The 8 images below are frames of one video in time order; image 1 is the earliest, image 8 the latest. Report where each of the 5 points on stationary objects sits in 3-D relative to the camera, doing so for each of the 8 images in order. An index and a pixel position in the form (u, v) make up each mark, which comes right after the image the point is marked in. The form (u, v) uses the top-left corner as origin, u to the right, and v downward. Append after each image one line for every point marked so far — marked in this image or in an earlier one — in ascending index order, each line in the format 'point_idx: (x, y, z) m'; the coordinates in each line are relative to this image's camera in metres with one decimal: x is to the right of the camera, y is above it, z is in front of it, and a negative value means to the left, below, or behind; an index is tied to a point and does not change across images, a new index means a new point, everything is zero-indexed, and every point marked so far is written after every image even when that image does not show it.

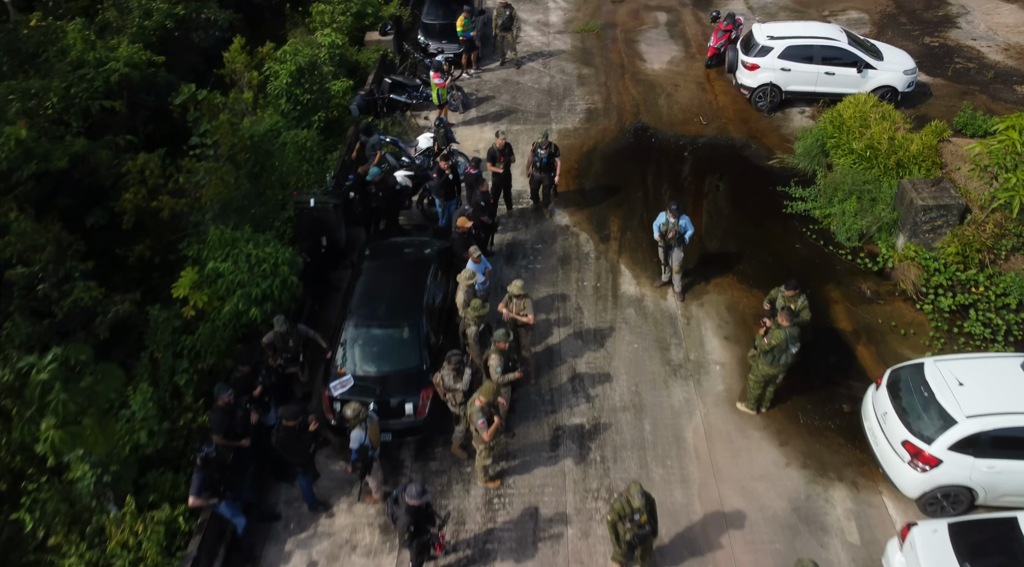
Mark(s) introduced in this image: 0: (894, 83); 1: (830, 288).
0: (+6.8, +3.6, +14.3) m
1: (+4.2, -0.1, +10.7) m
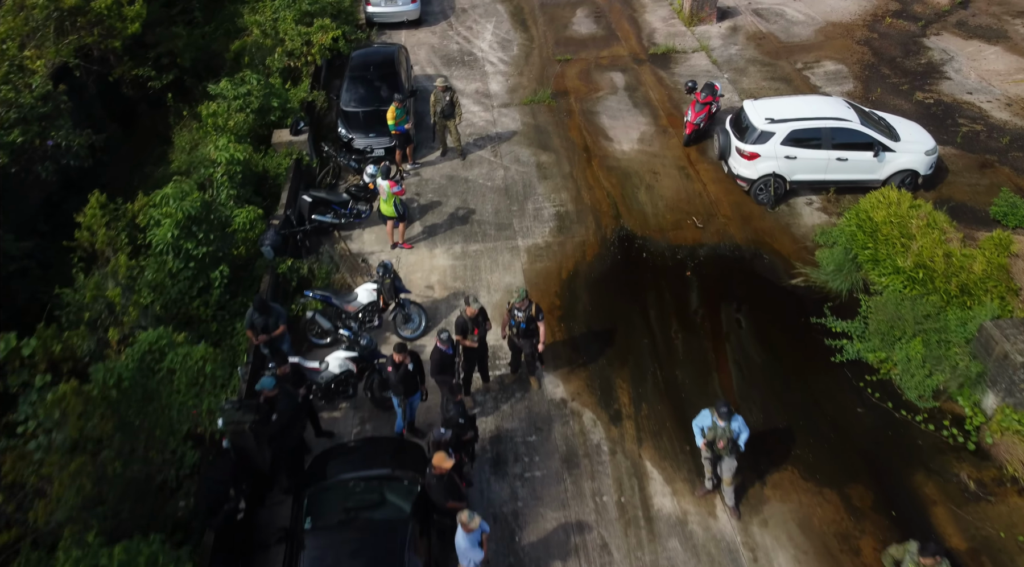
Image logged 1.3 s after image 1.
0: (+6.1, +1.8, +12.1) m
1: (+4.2, -2.0, +8.2) m
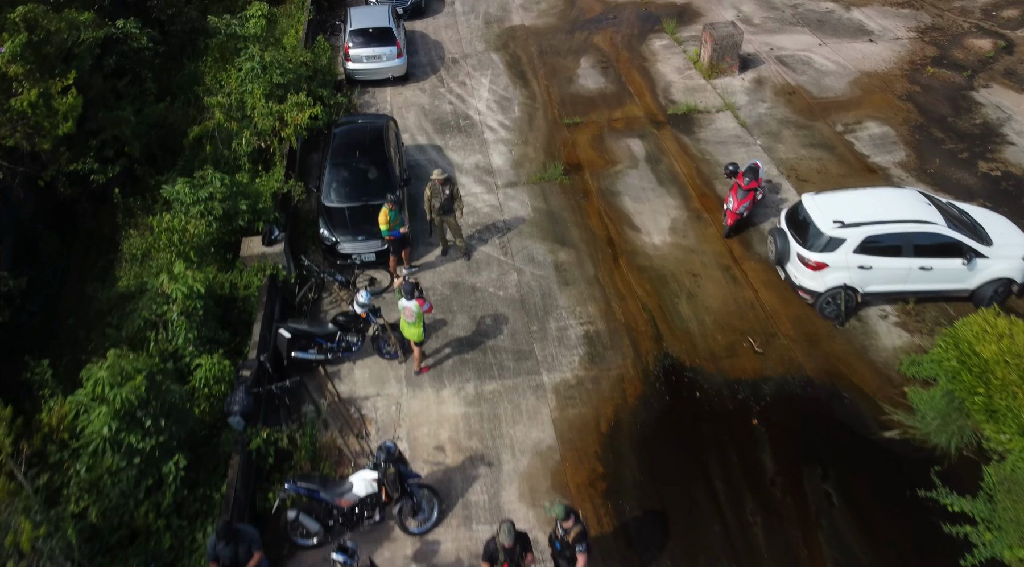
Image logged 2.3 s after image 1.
0: (+6.3, +0.1, +10.2) m
1: (+4.6, -3.7, +6.2) m
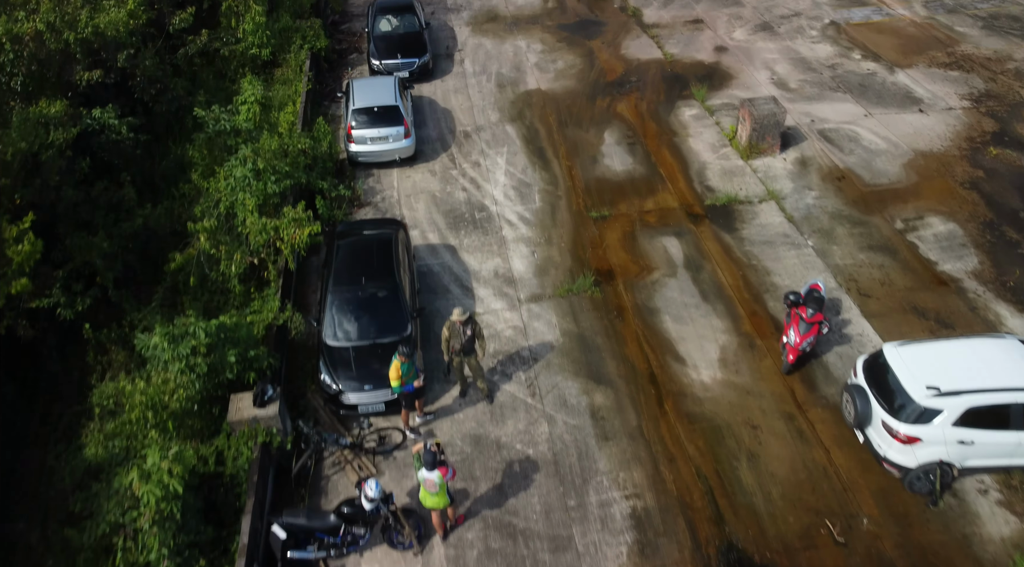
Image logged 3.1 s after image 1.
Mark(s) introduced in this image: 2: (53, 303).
0: (+6.7, -1.7, +8.6) m
1: (+5.0, -5.5, +4.6) m
2: (-5.8, -0.3, +10.1) m
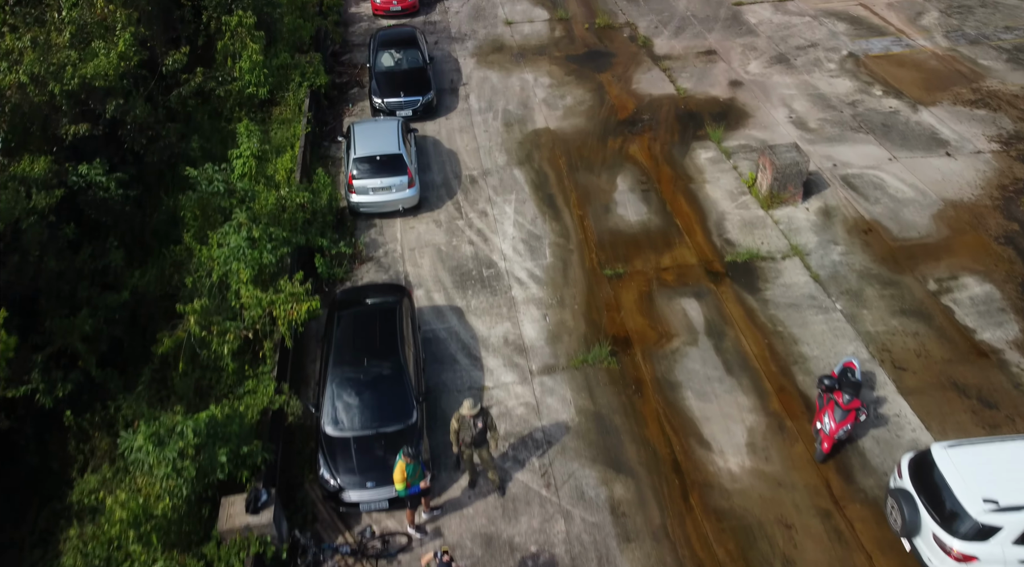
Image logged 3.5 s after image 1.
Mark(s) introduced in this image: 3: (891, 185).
0: (+6.8, -2.7, +7.8) m
1: (+5.2, -6.5, +3.9) m
2: (-5.6, -1.3, +9.4) m
3: (+7.1, +1.8, +15.2) m
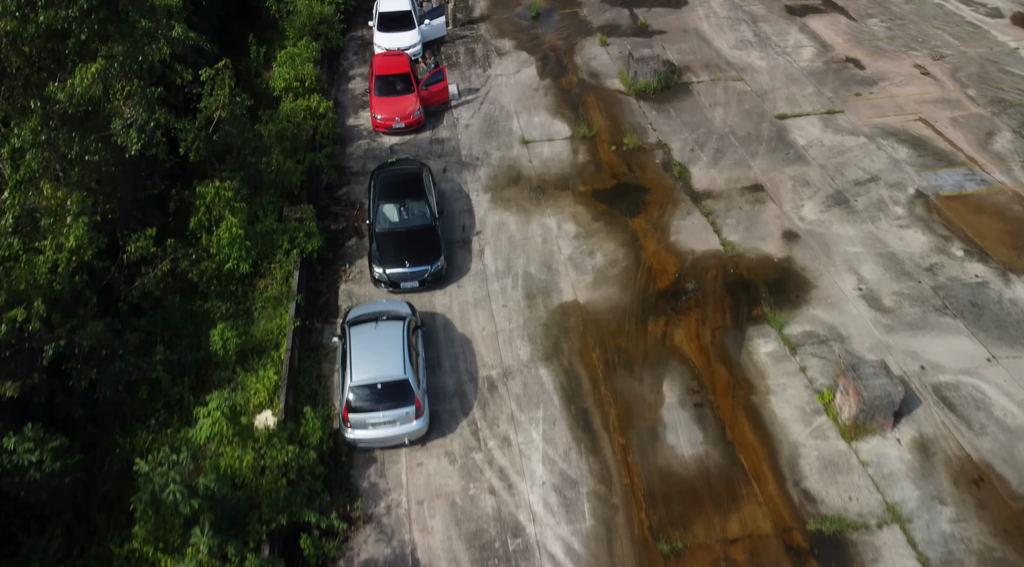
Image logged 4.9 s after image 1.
0: (+7.3, -6.4, +5.2) m
1: (+5.6, -10.1, +1.2) m
2: (-5.2, -5.0, +6.8) m
3: (+7.6, -1.9, +12.6) m
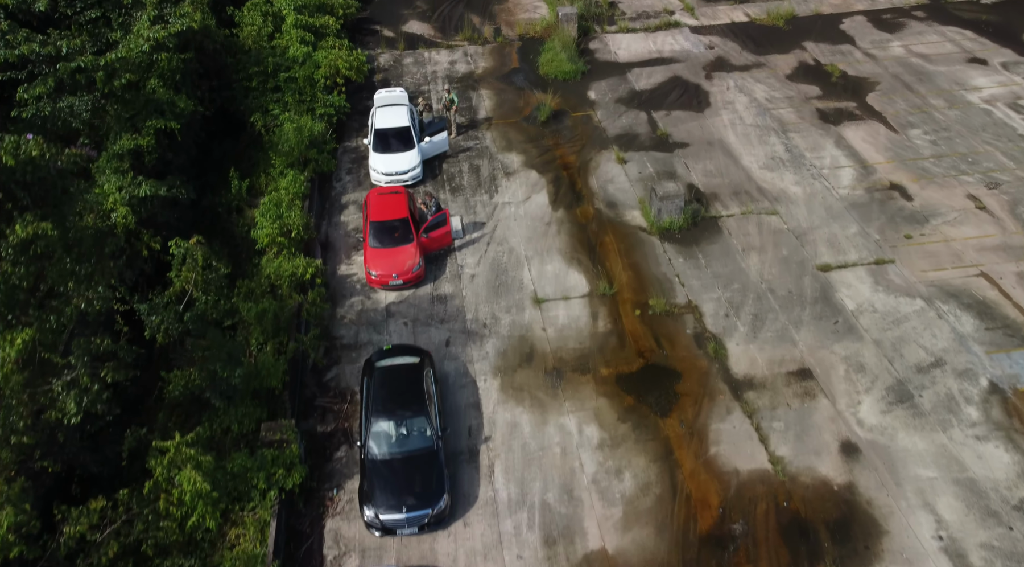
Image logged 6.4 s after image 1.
0: (+7.5, -10.2, +2.7) m
1: (+5.9, -13.9, -1.3) m
2: (-4.9, -8.9, +4.4) m
3: (+7.8, -5.8, +10.2) m
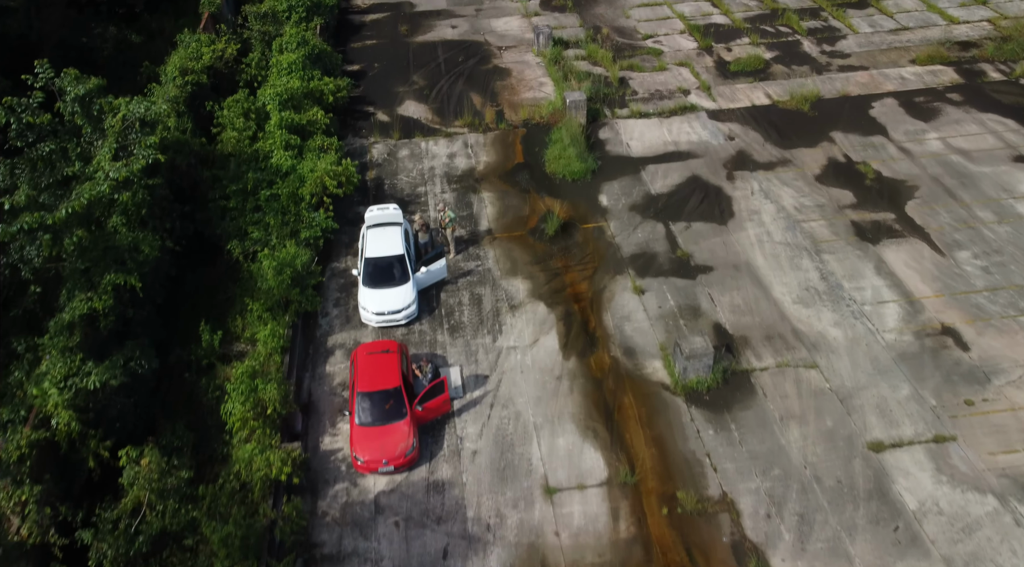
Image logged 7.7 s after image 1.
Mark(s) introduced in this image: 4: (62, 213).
0: (+7.7, -13.8, +0.2) m
1: (+6.0, -17.4, -3.9) m
2: (-4.8, -12.6, +1.9) m
3: (+8.0, -9.5, +7.7) m
4: (-9.4, +1.6, +16.9) m
